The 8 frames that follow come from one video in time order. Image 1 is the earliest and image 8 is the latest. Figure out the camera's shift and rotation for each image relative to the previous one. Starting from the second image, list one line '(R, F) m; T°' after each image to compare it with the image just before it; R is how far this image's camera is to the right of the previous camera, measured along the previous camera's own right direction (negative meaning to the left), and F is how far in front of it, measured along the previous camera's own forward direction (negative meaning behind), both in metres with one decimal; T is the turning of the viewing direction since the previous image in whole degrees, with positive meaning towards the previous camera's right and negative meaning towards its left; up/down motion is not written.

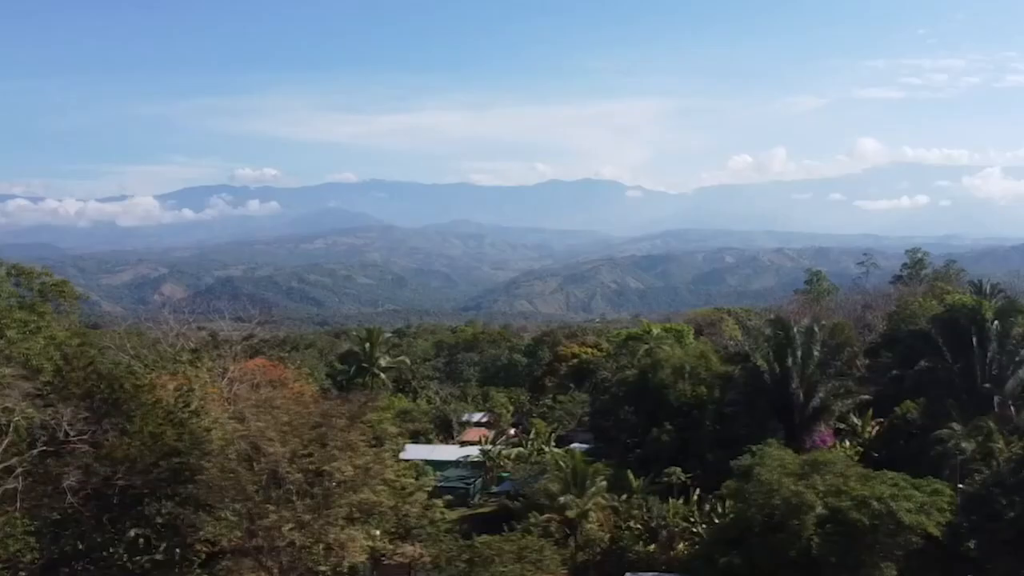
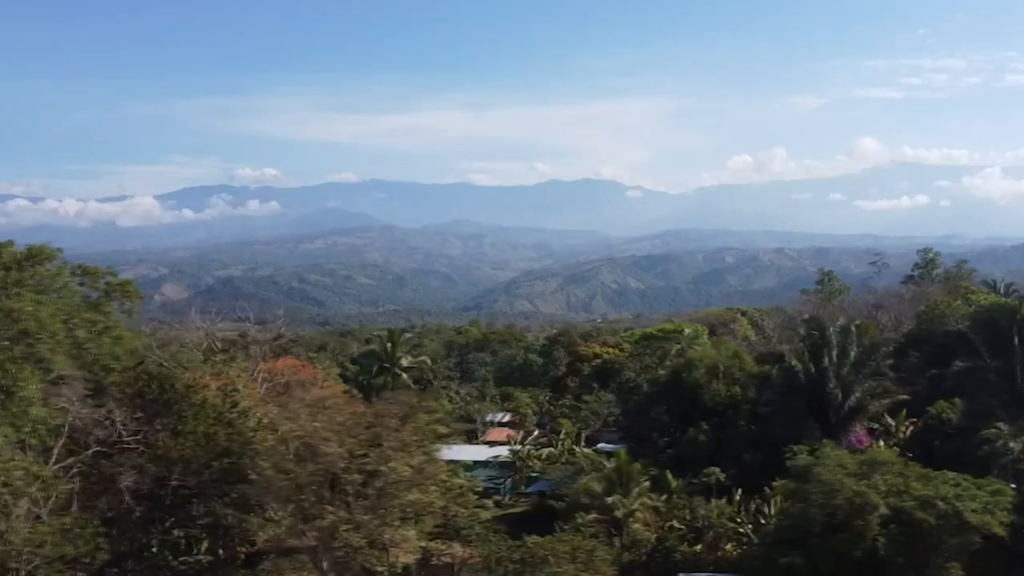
(-0.8, 0.0) m; 0°
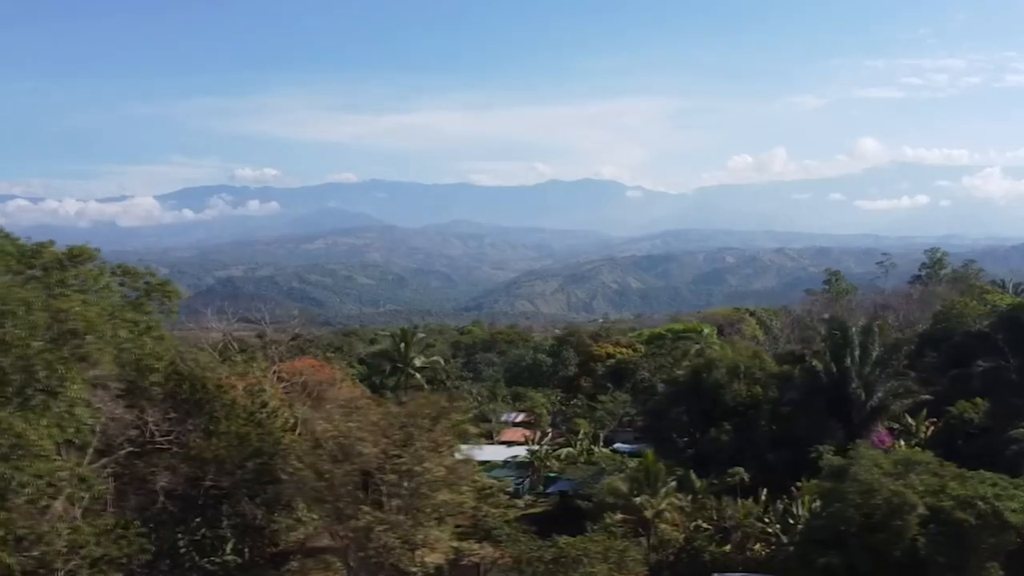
(-0.5, 0.0) m; 0°
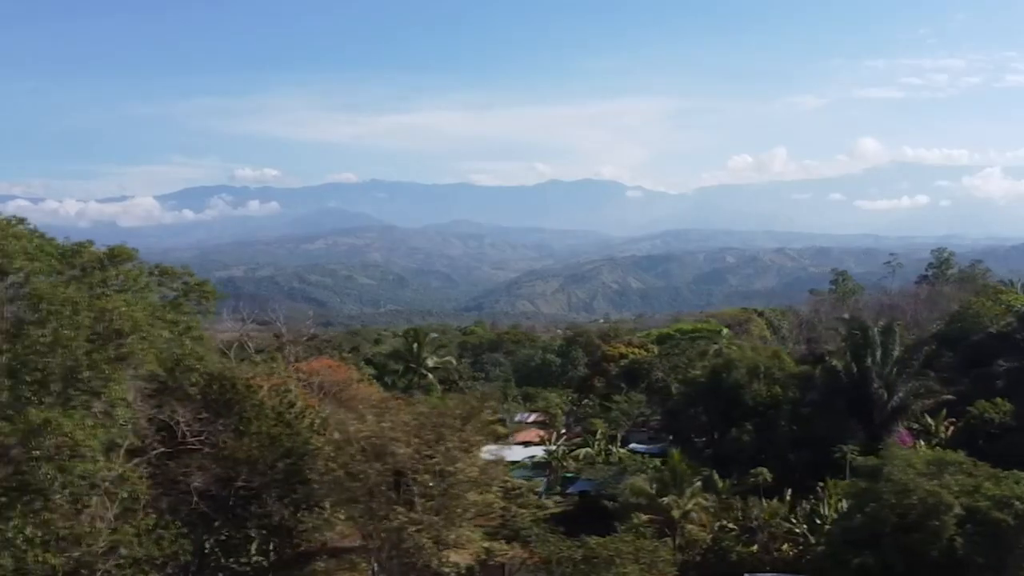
(-0.5, 0.0) m; 0°
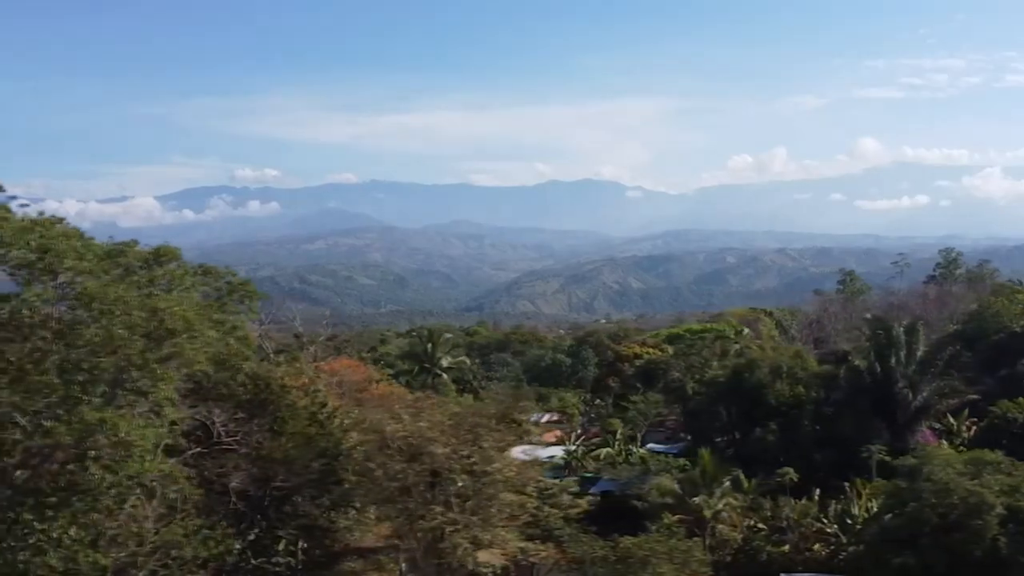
(-0.5, 0.0) m; 0°
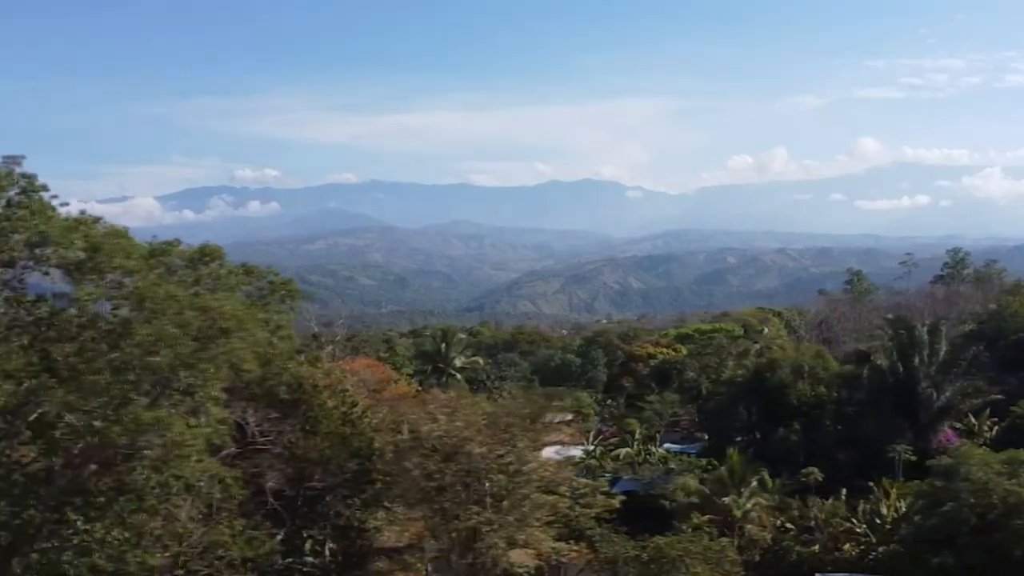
(-0.5, 0.0) m; 0°
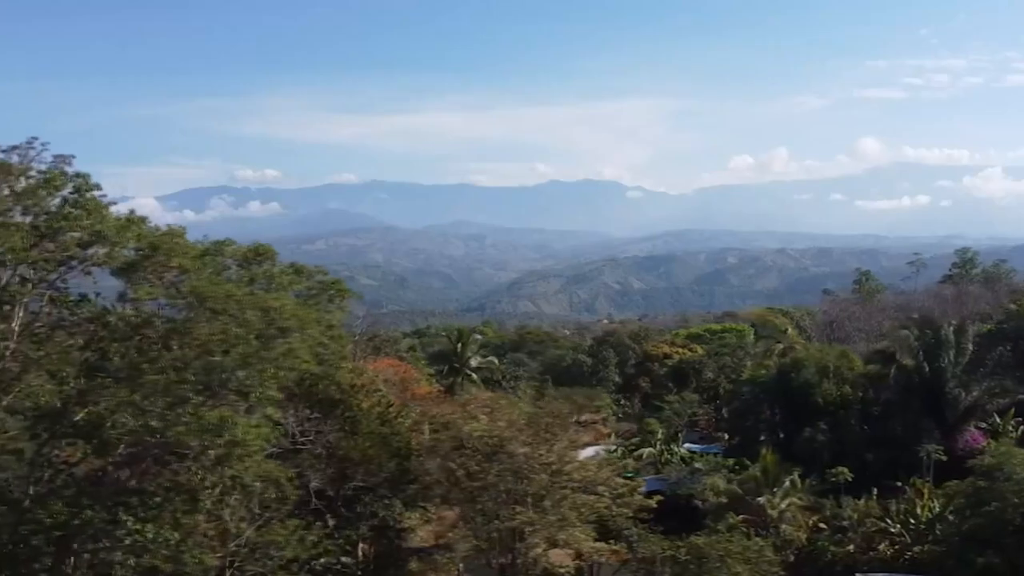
(-0.6, 0.0) m; 0°
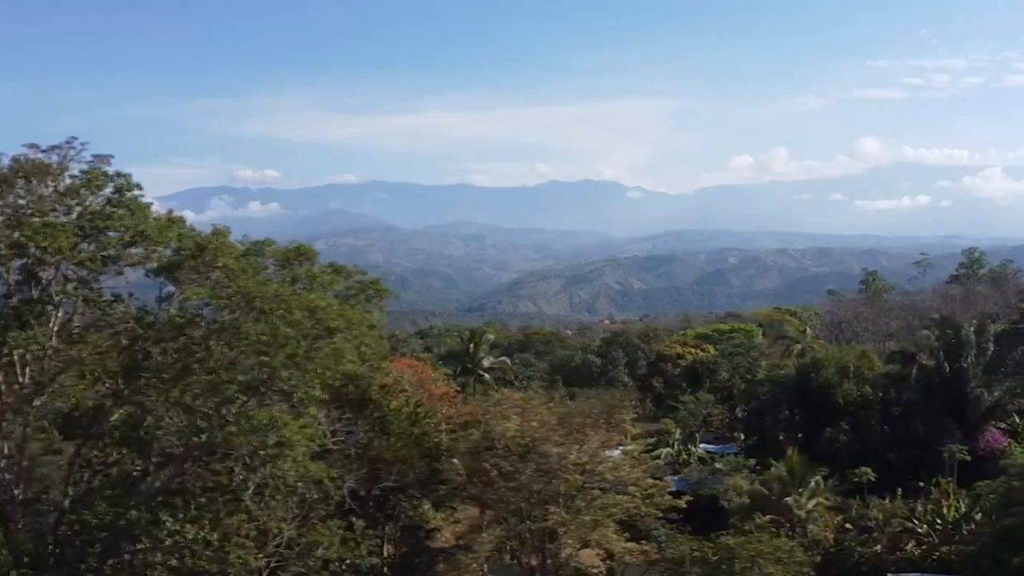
(-0.5, 0.0) m; 0°
